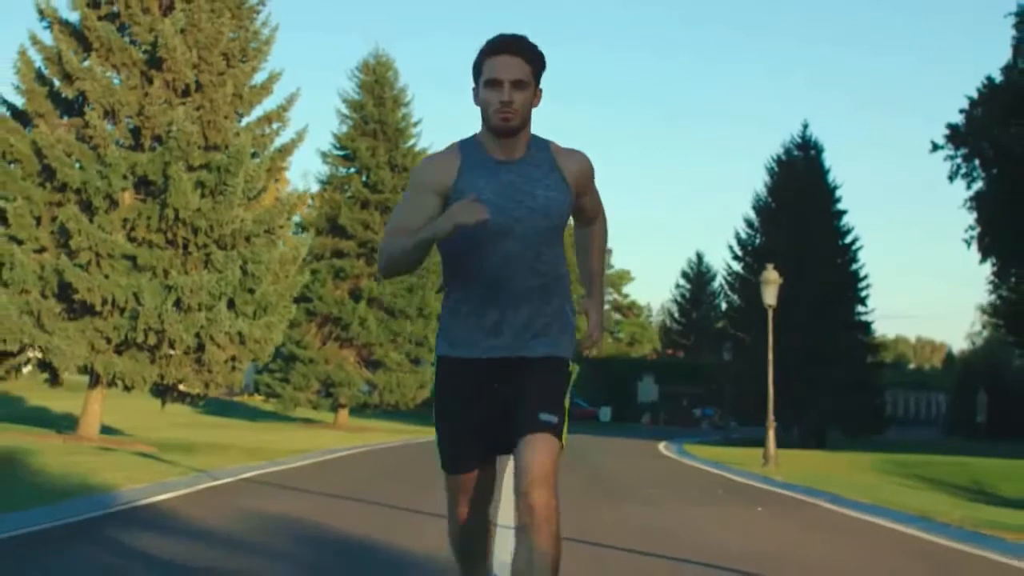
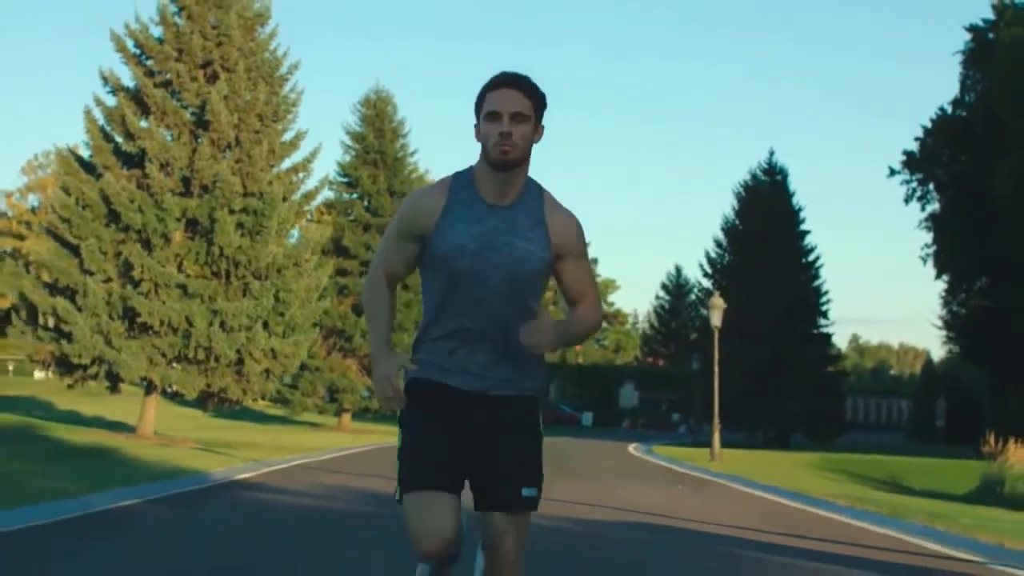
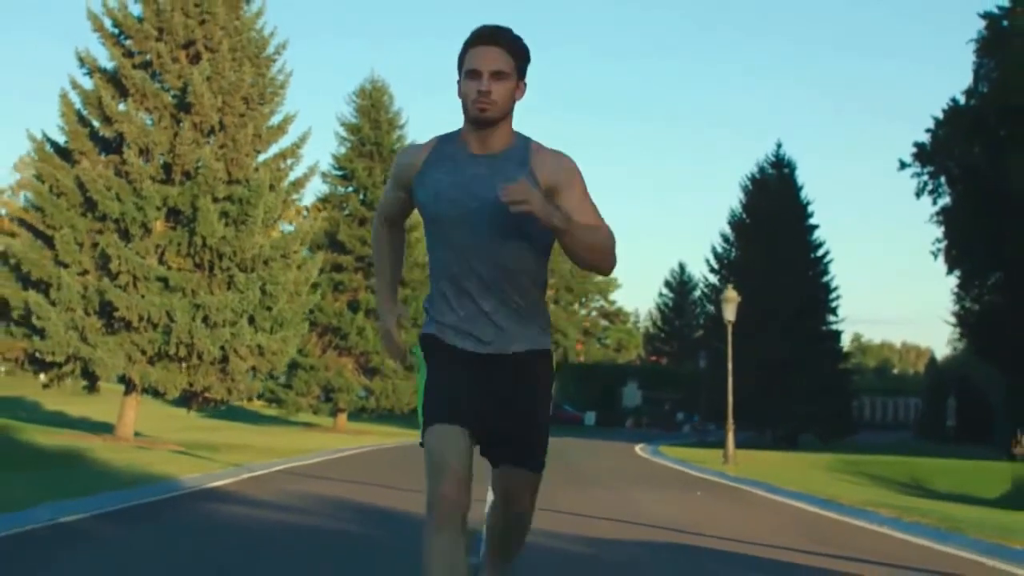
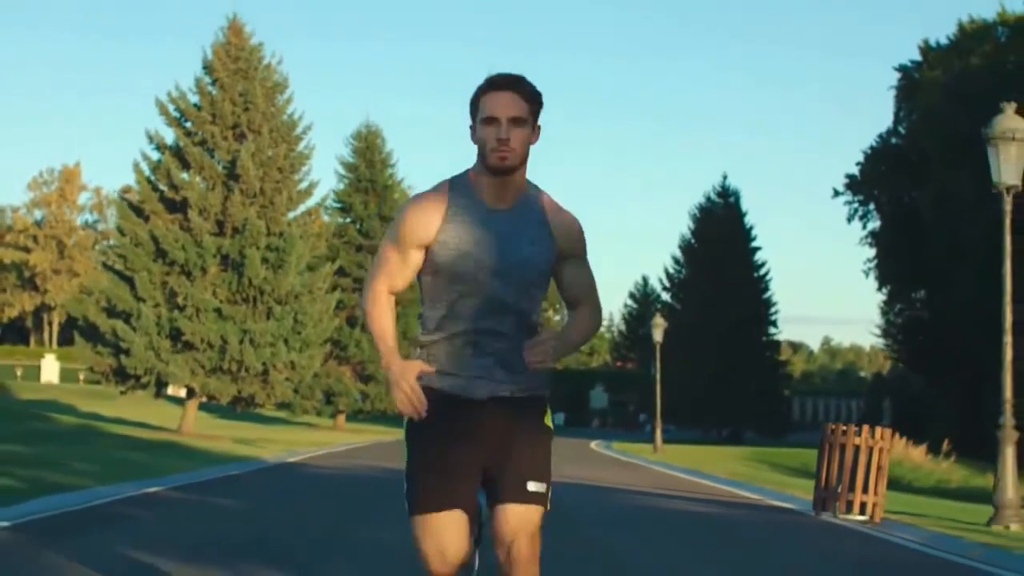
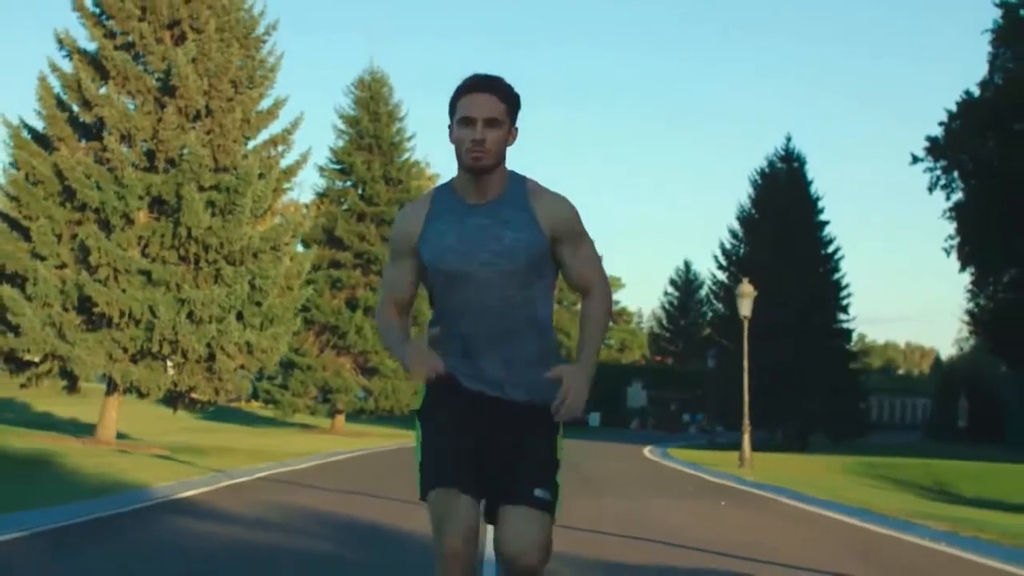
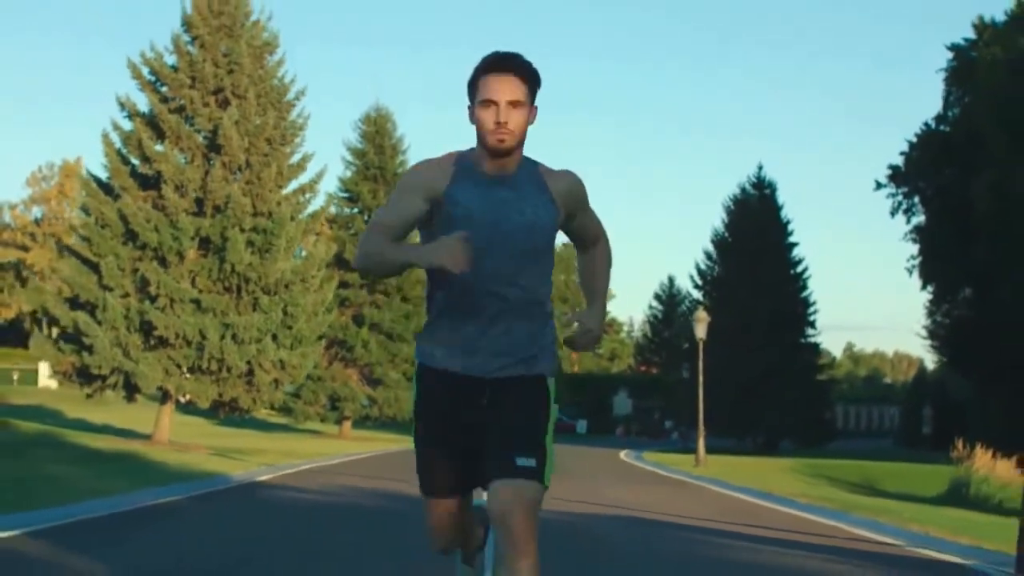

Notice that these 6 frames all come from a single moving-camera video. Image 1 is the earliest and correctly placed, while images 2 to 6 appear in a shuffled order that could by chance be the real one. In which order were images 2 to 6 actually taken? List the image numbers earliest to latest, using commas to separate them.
5, 3, 2, 6, 4
